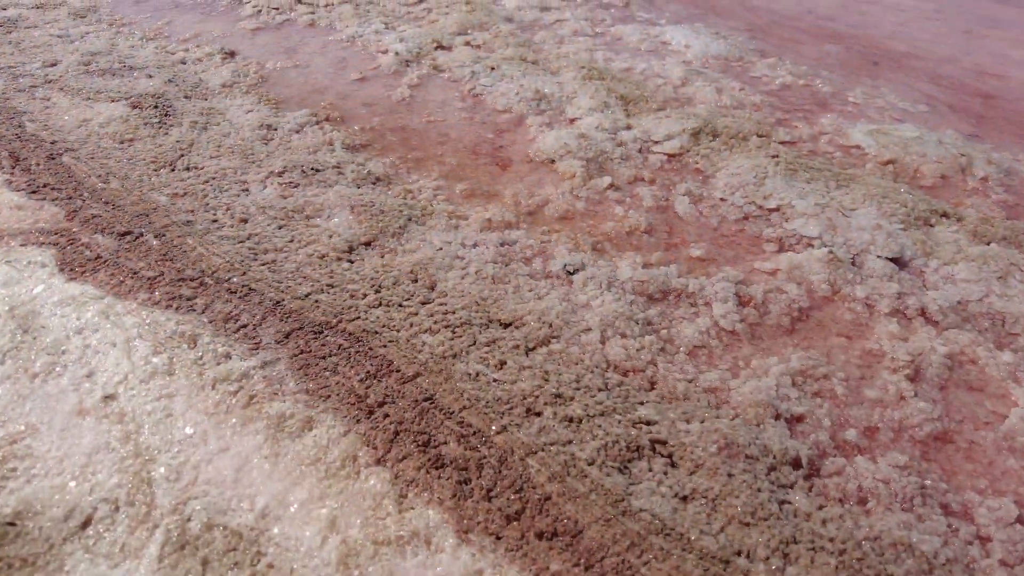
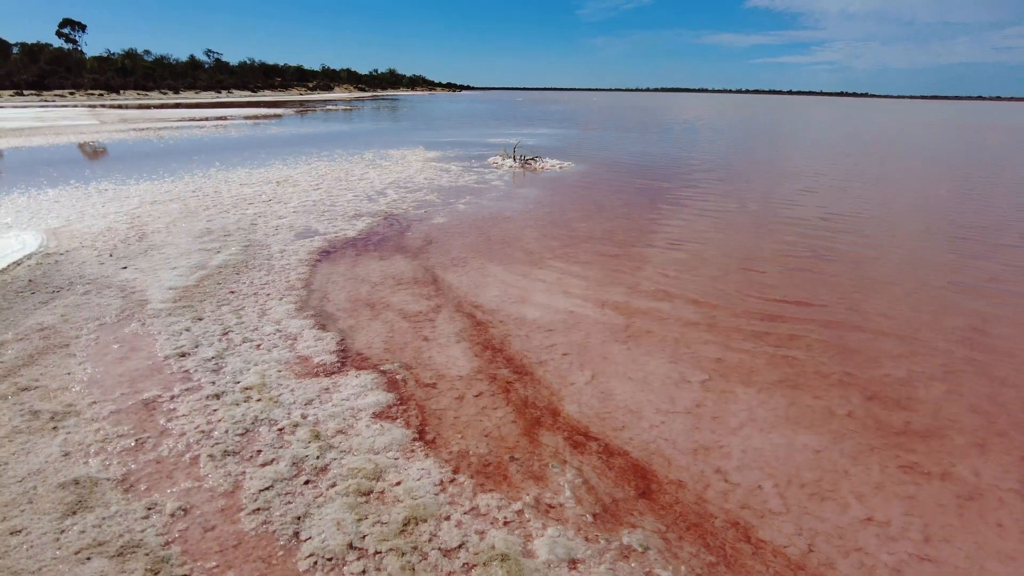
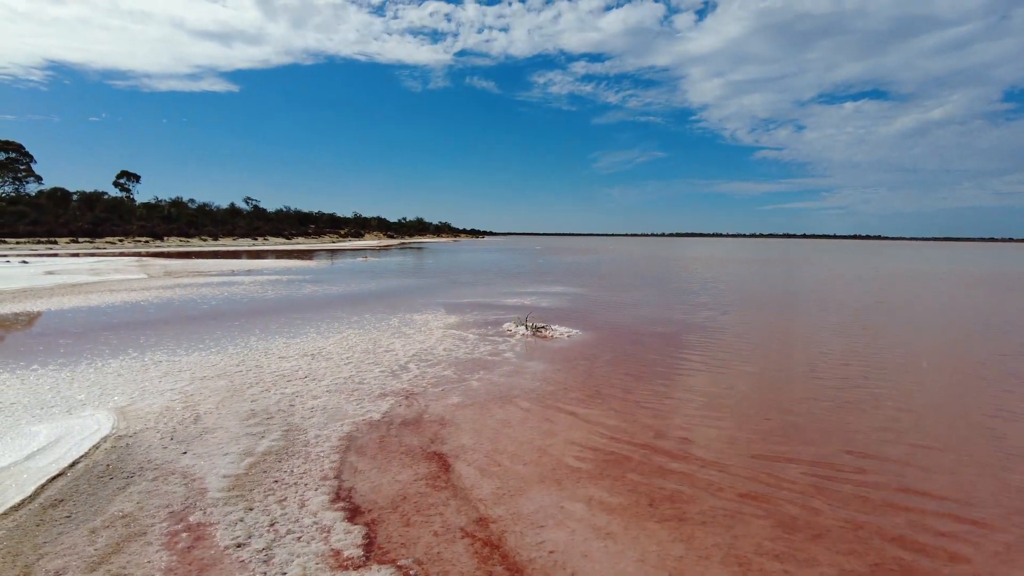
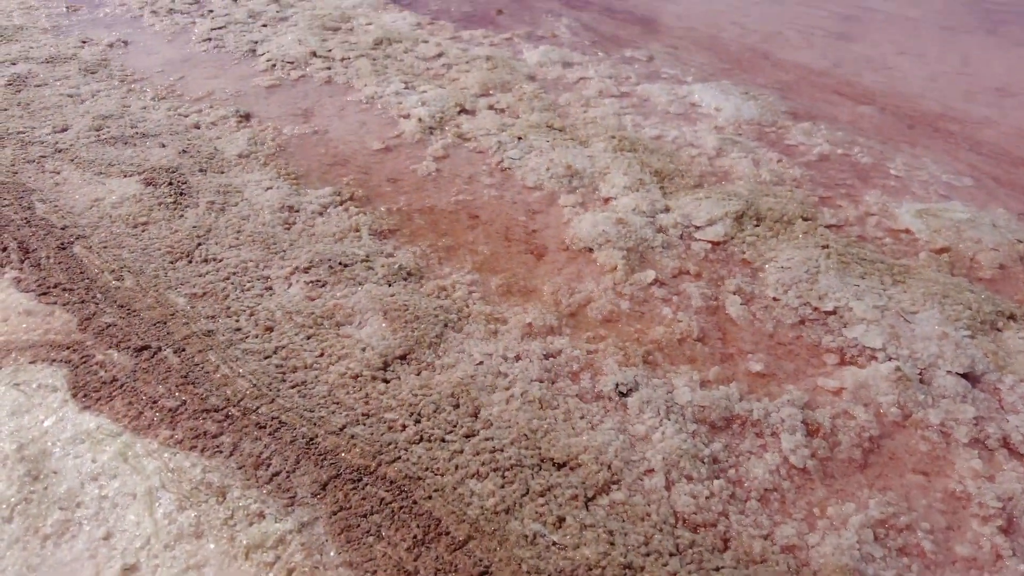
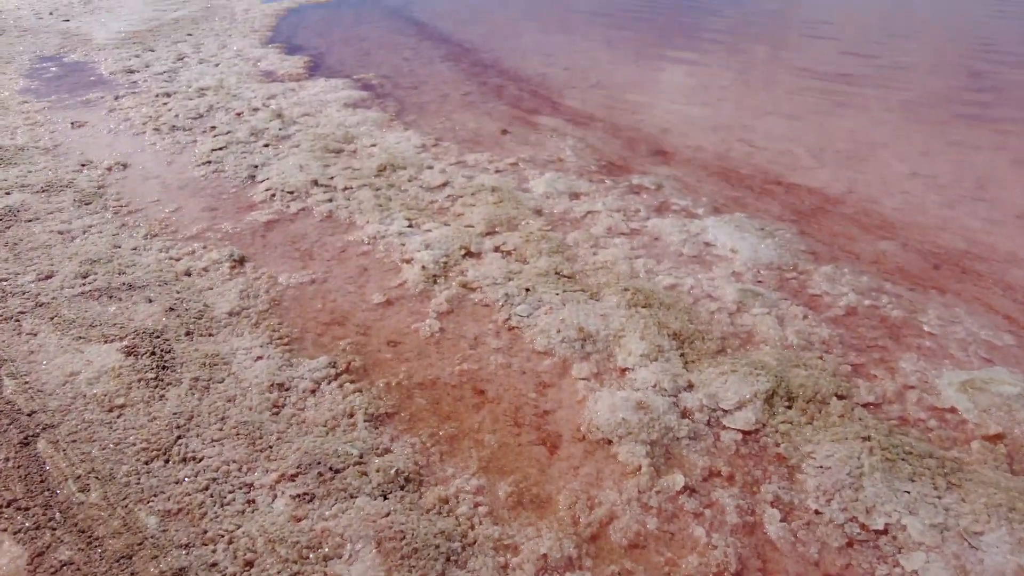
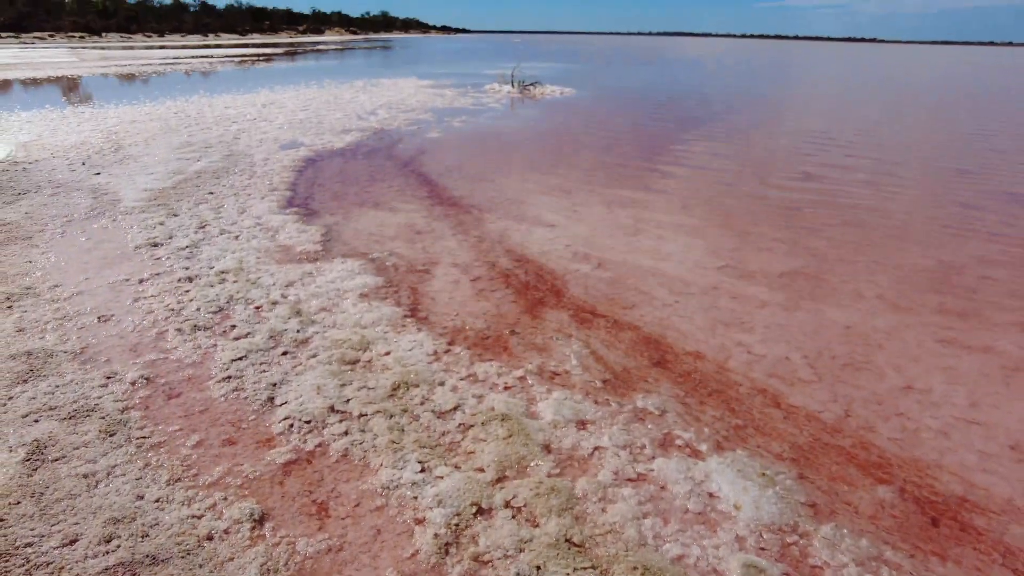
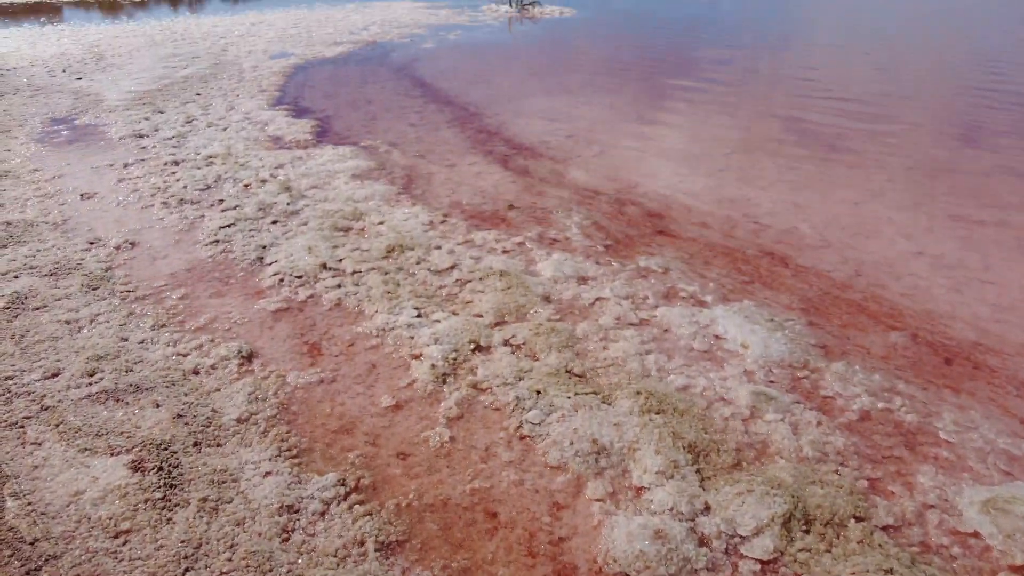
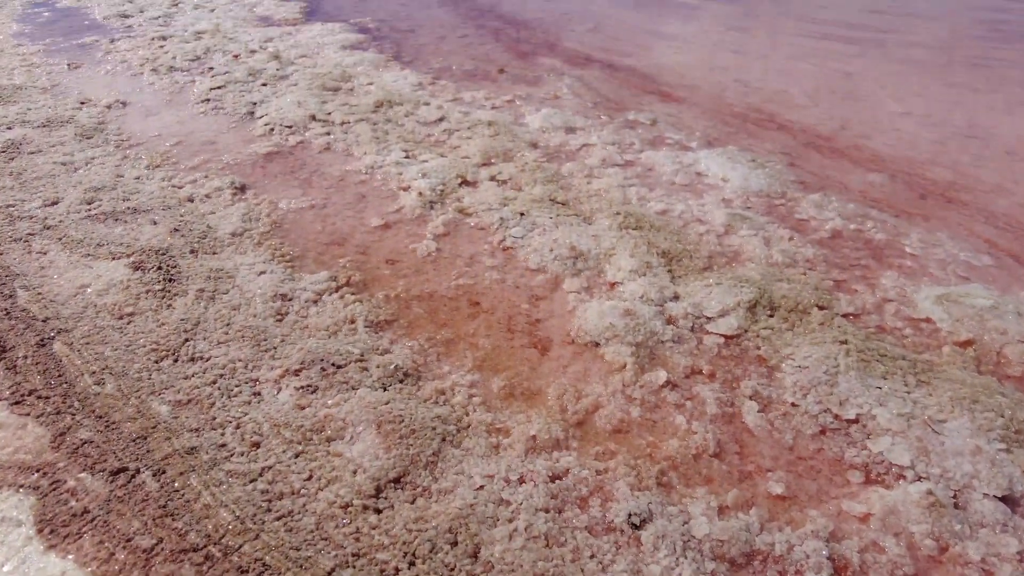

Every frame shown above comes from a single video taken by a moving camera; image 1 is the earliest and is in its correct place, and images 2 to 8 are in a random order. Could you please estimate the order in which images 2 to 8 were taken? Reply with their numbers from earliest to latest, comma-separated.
4, 8, 5, 7, 6, 2, 3
